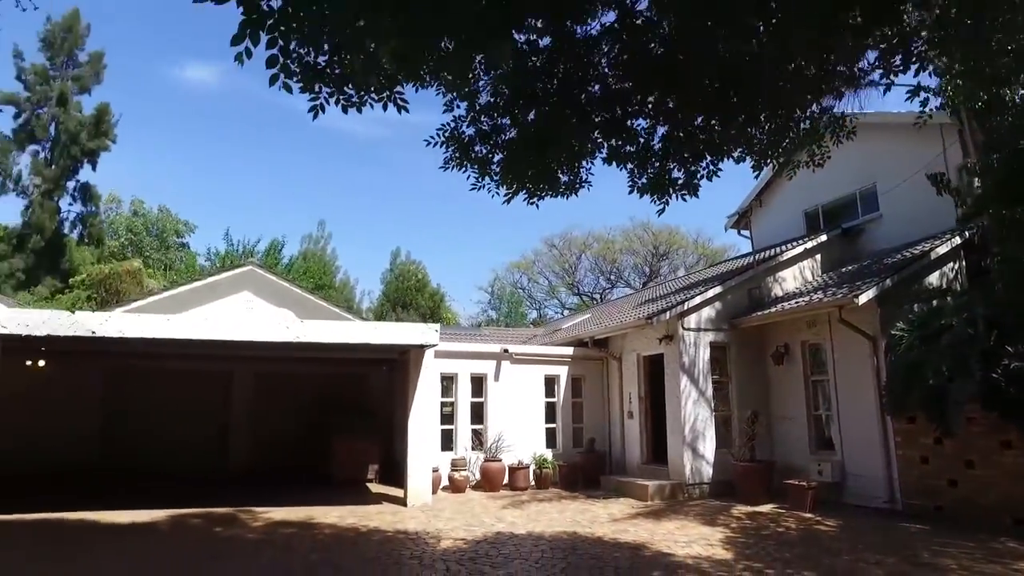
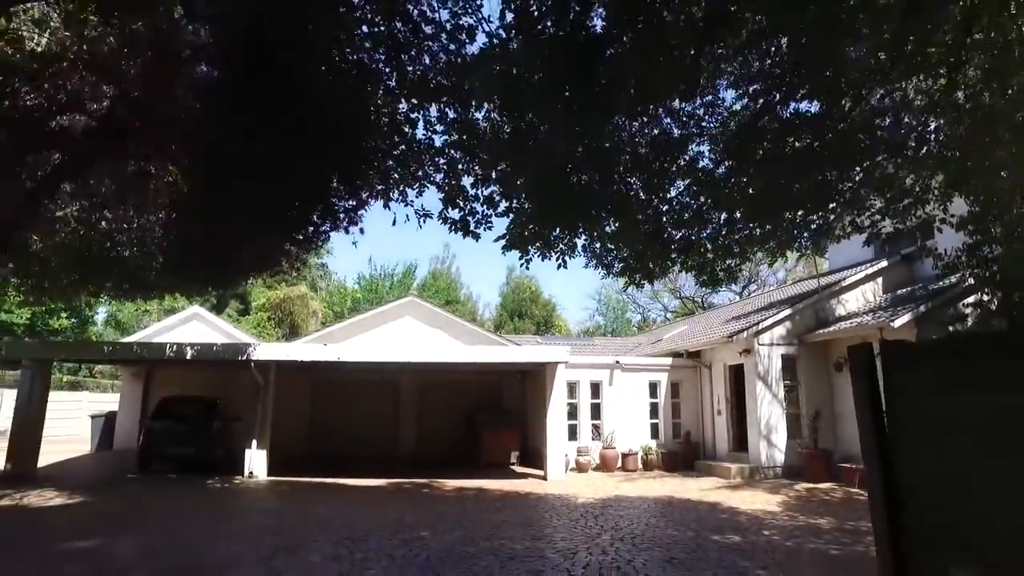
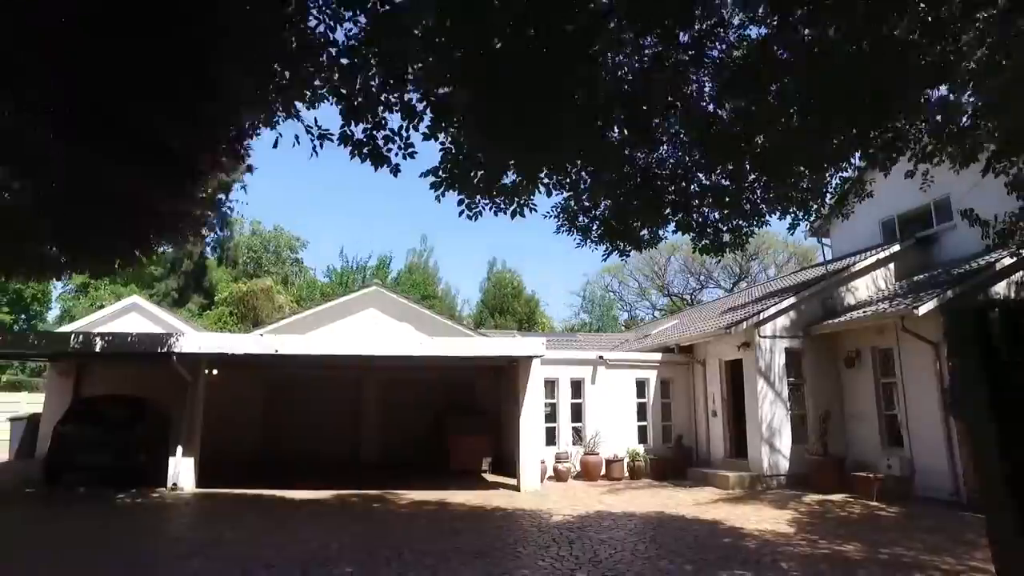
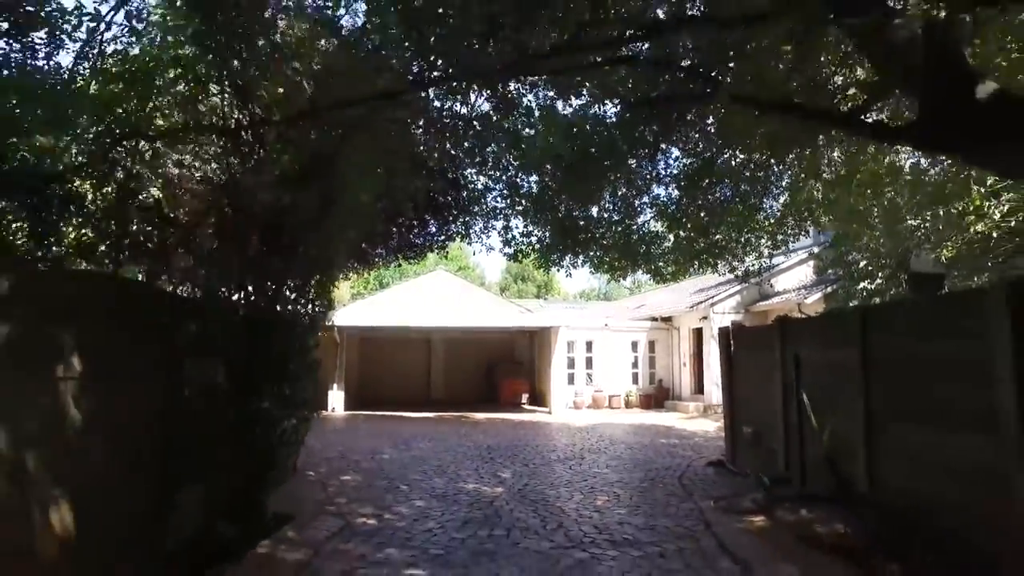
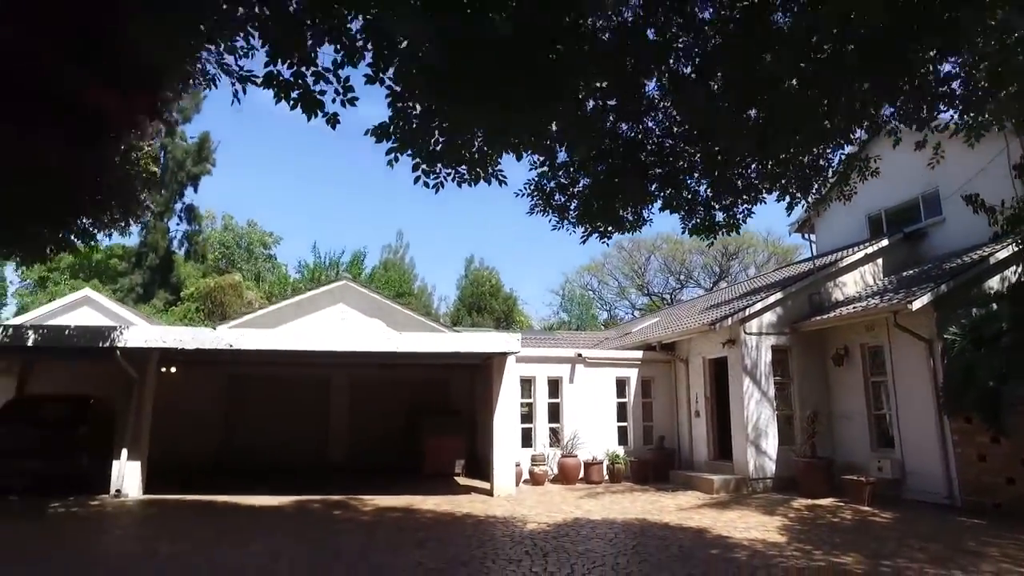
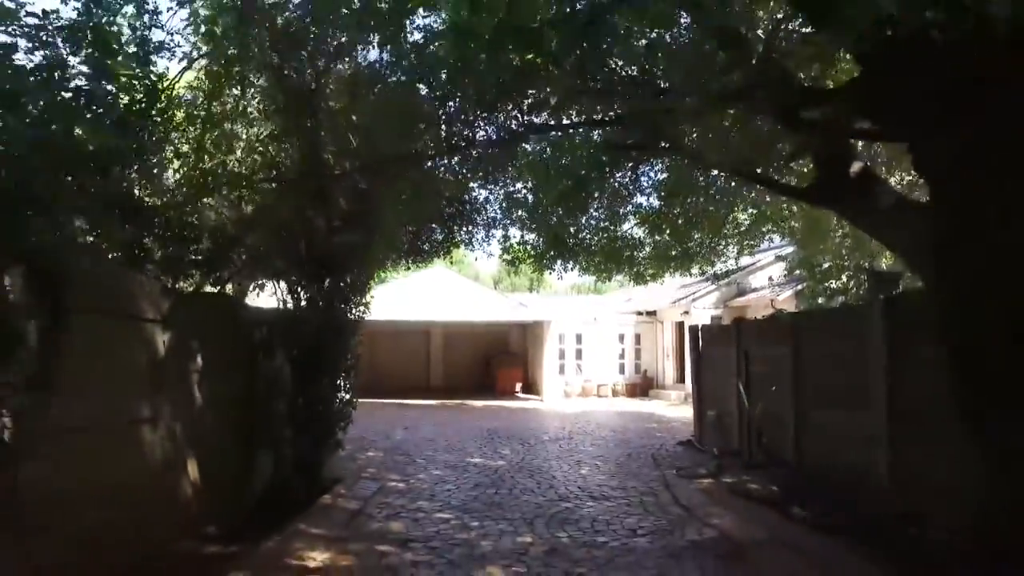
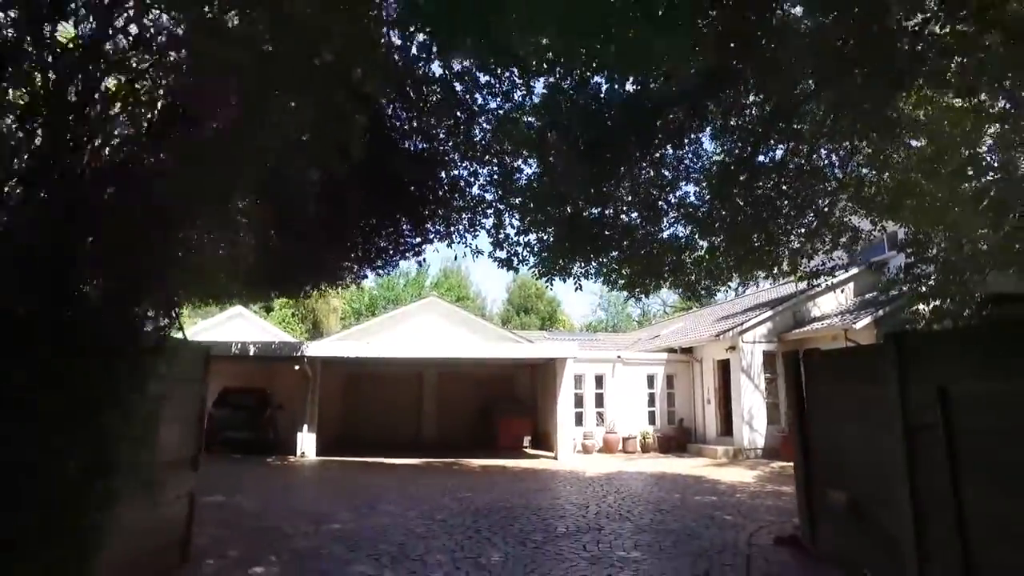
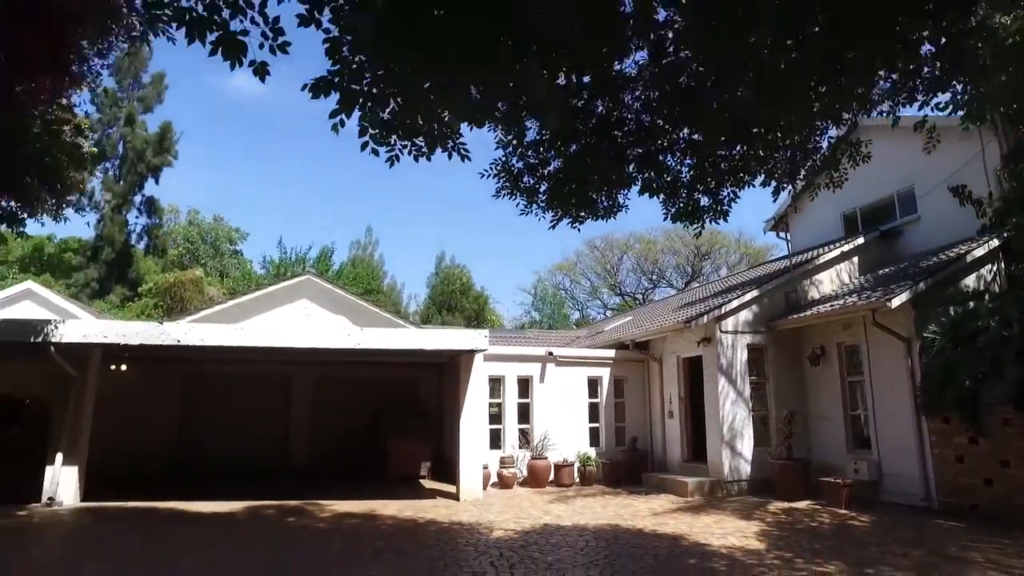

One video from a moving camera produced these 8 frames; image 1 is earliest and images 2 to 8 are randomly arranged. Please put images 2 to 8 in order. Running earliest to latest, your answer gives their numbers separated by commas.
8, 5, 3, 2, 7, 4, 6
